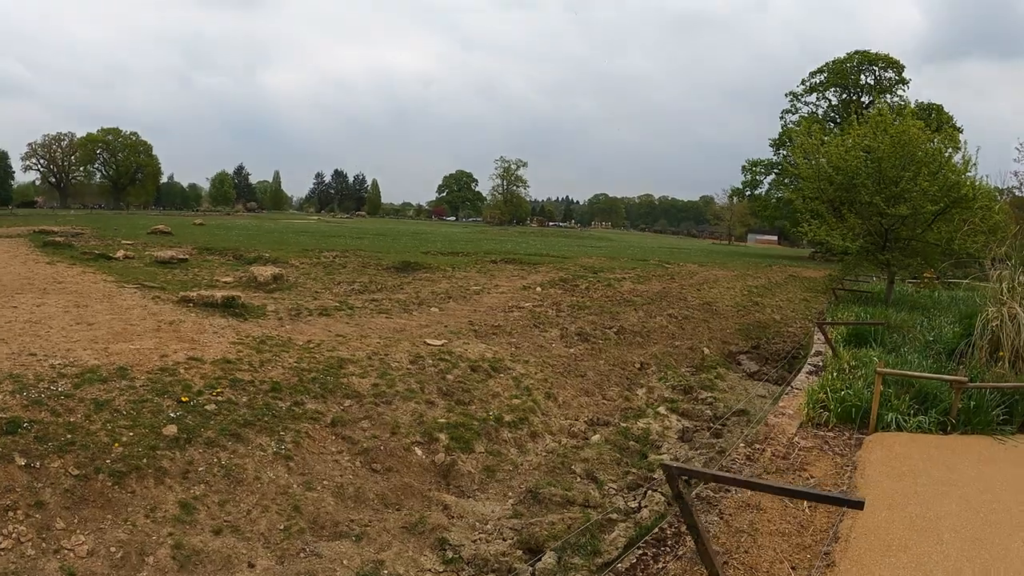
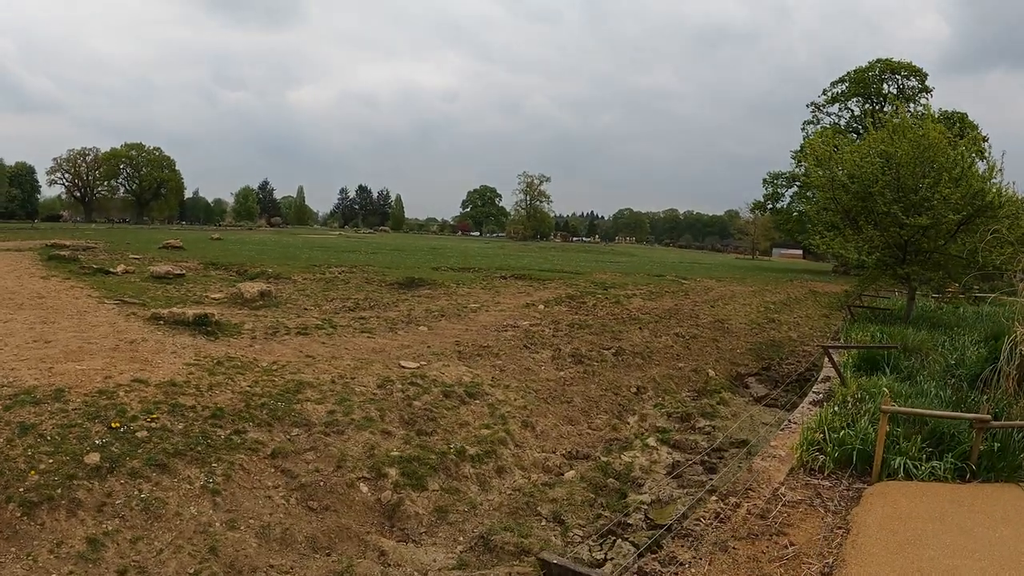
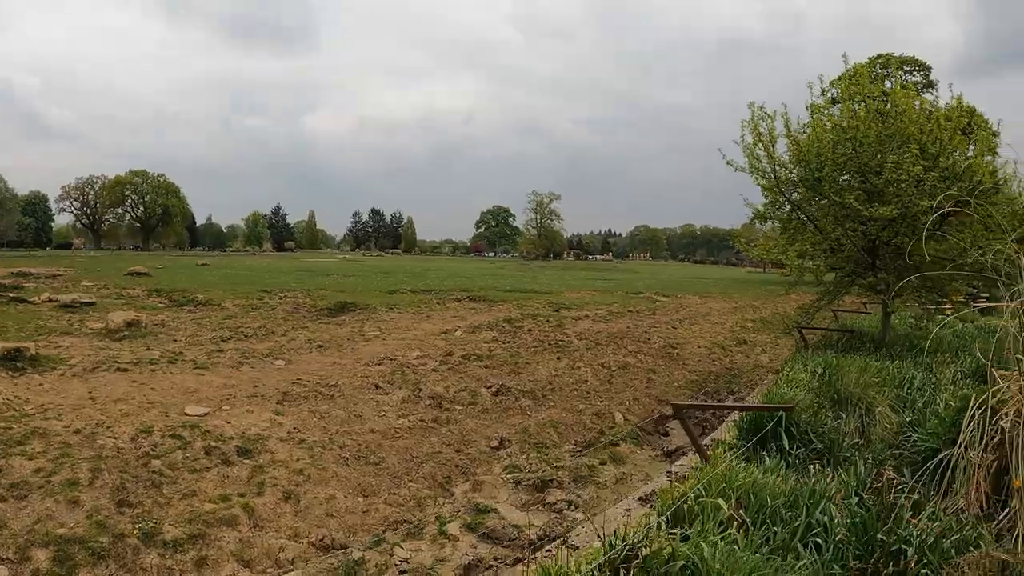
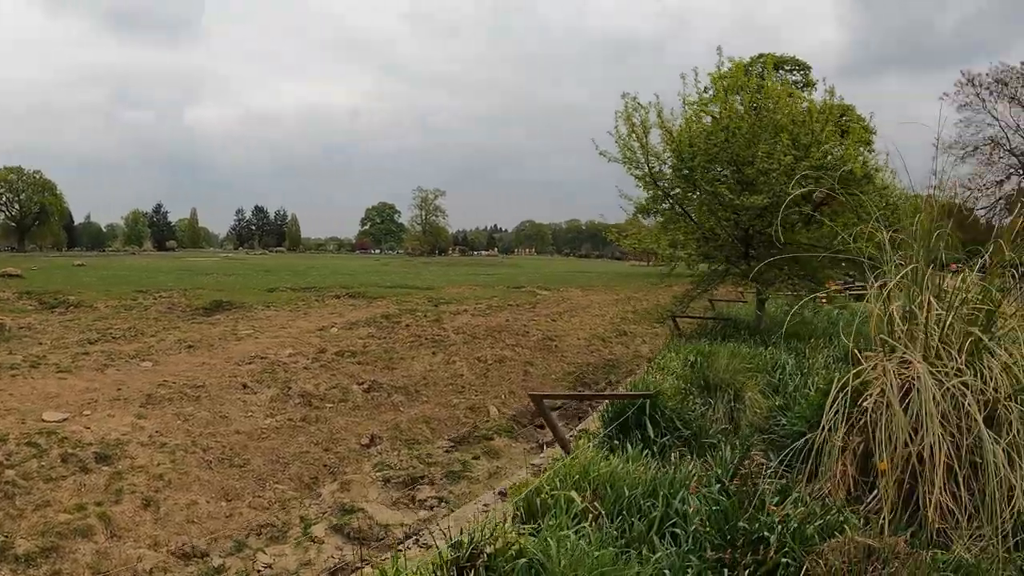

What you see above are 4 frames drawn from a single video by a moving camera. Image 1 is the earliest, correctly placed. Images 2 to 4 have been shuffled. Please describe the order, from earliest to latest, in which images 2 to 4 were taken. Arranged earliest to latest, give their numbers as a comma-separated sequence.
2, 3, 4
